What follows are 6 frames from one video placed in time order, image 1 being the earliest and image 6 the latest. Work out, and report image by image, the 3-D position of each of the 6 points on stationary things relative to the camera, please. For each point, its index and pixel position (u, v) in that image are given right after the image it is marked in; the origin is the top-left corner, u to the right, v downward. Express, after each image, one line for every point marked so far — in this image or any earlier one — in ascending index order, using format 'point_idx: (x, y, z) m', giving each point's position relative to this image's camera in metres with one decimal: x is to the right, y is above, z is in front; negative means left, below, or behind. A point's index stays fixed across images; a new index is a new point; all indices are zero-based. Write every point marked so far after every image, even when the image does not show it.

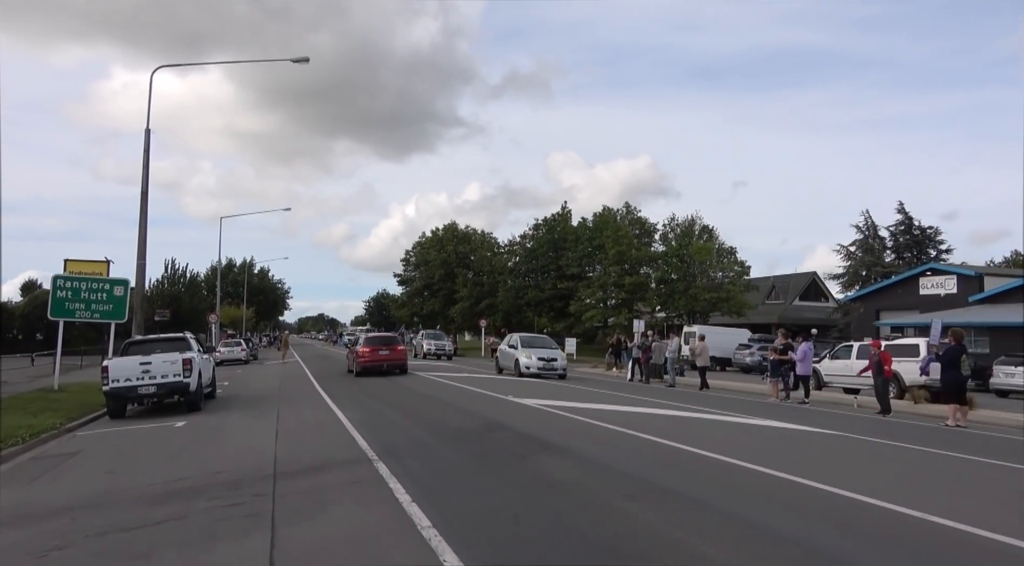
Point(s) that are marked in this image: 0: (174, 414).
0: (-6.7, -2.7, +14.9) m
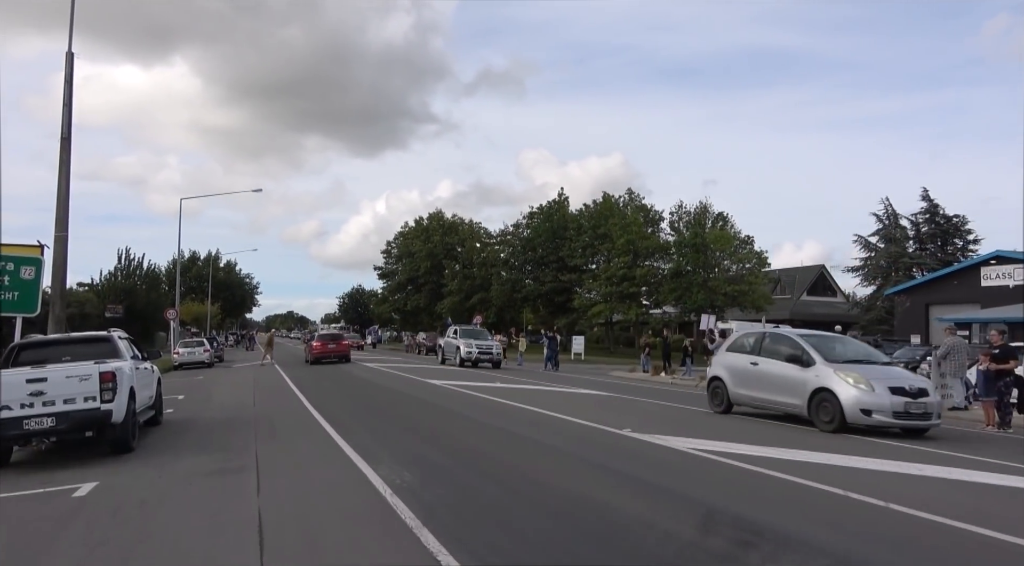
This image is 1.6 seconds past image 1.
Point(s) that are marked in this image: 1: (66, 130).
0: (-5.3, -2.3, +9.4) m
1: (-9.3, +3.2, +15.5) m
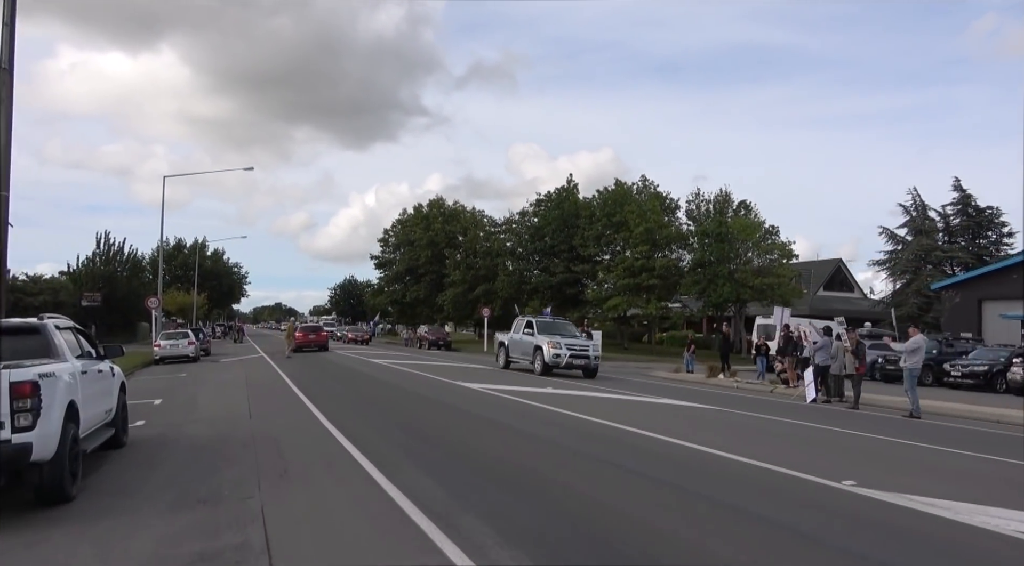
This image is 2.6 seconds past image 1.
0: (-4.1, -1.9, +6.0) m
1: (-8.2, +3.6, +12.0) m
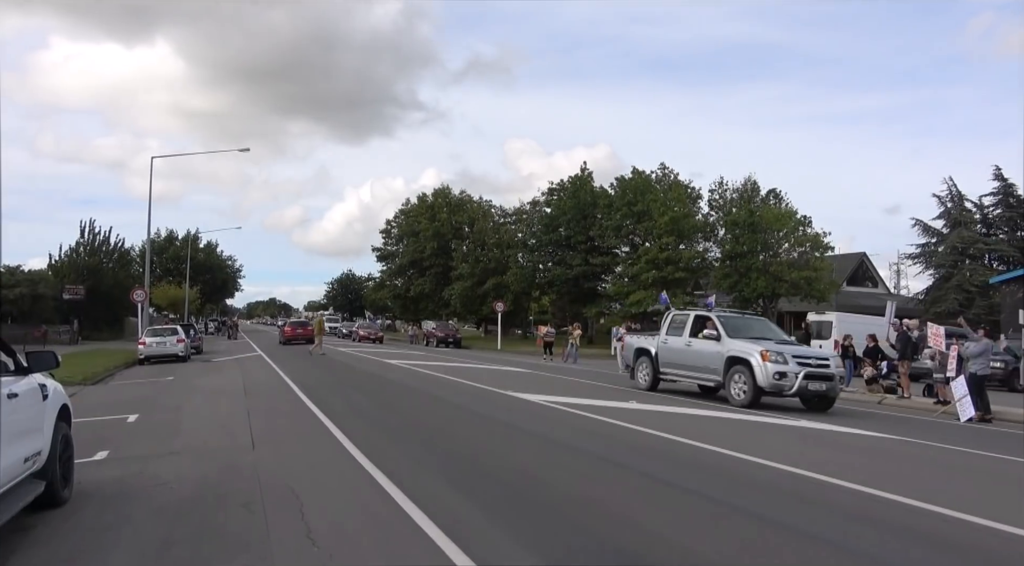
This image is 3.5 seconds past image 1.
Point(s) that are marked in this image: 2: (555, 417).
0: (-3.0, -1.7, +2.9) m
1: (-7.0, +3.9, +8.8) m
2: (+1.0, -3.2, +17.2) m
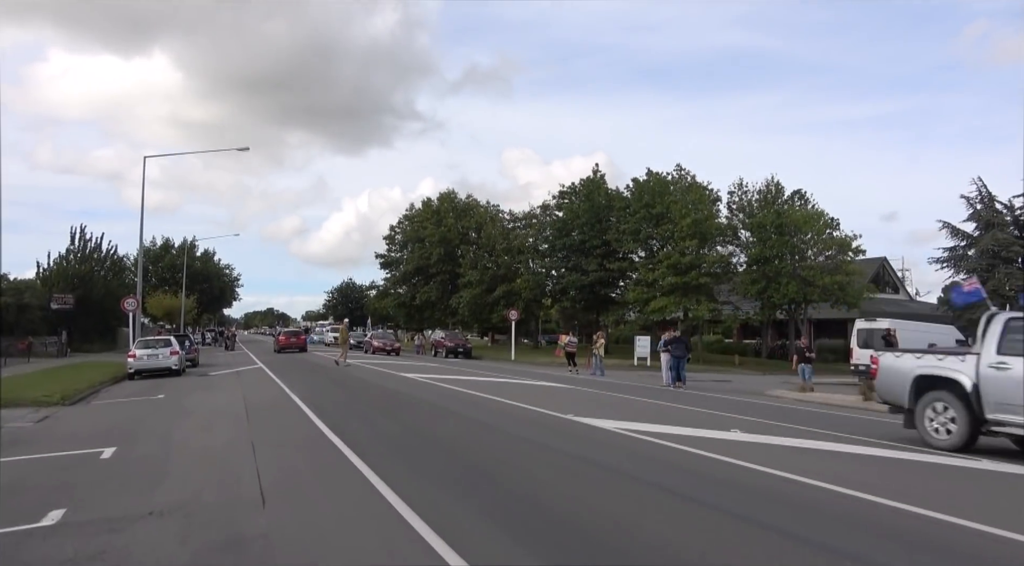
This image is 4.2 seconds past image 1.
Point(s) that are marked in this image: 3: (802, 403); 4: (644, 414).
0: (-2.1, -1.6, +0.6) m
1: (-6.2, +3.9, +6.6) m
2: (+1.9, -3.2, +14.9) m
3: (+6.7, -2.8, +17.5) m
4: (+3.2, -3.2, +18.4) m
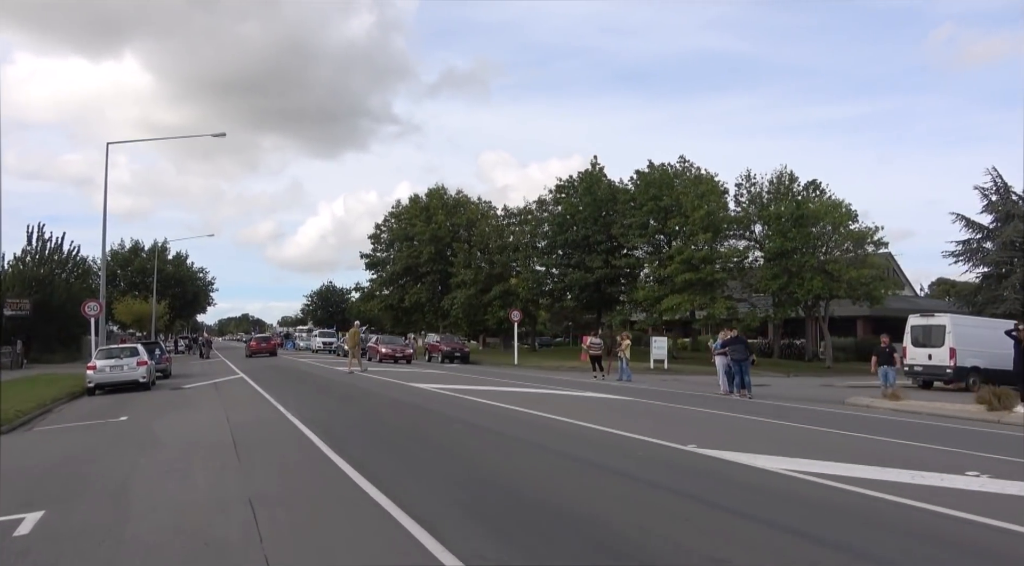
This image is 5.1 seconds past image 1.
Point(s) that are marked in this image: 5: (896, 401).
0: (-0.7, -1.4, -2.4) m
1: (-5.1, +4.0, +3.4) m
2: (+2.7, -3.0, +12.0) m
3: (+7.5, -2.6, +14.7) m
4: (+3.9, -3.0, +15.5) m
5: (+8.0, -2.4, +15.2) m
